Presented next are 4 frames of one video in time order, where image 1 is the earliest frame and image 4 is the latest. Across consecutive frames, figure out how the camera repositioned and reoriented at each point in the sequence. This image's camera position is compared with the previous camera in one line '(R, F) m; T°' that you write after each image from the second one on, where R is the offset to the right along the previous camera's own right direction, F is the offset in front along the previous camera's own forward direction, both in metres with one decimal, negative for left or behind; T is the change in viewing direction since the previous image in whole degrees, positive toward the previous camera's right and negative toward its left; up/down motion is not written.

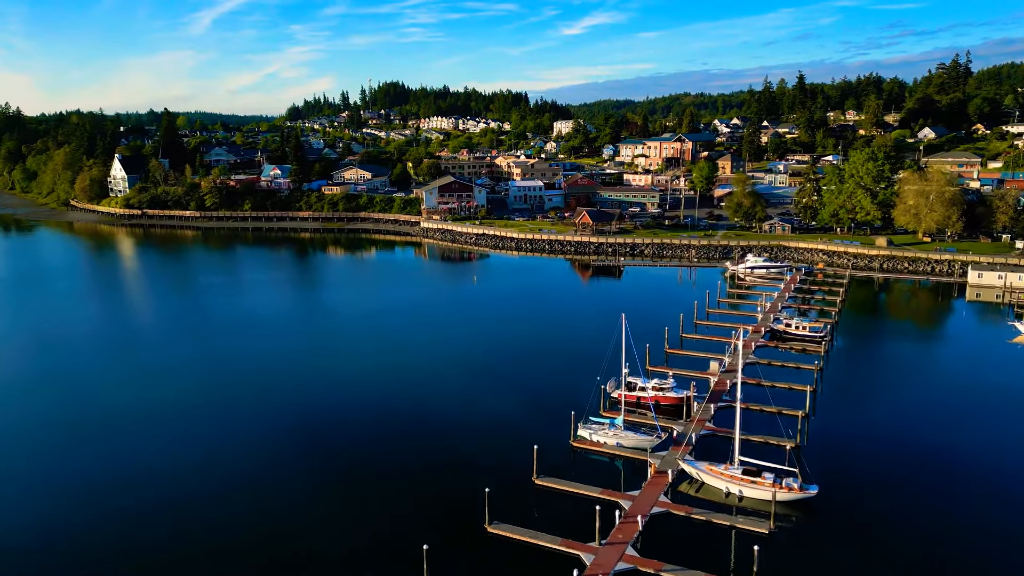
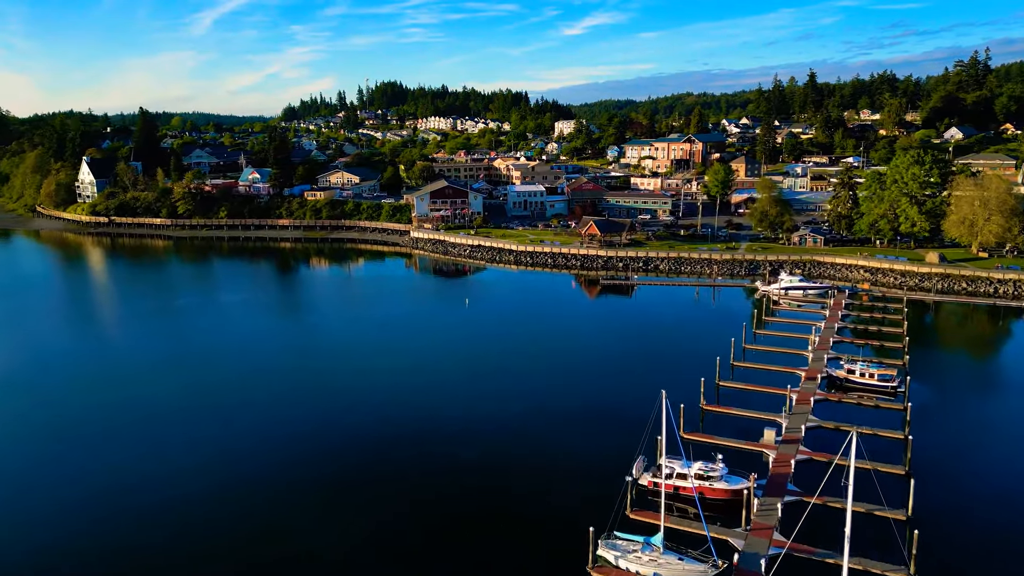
(+0.1, +4.2) m; 0°
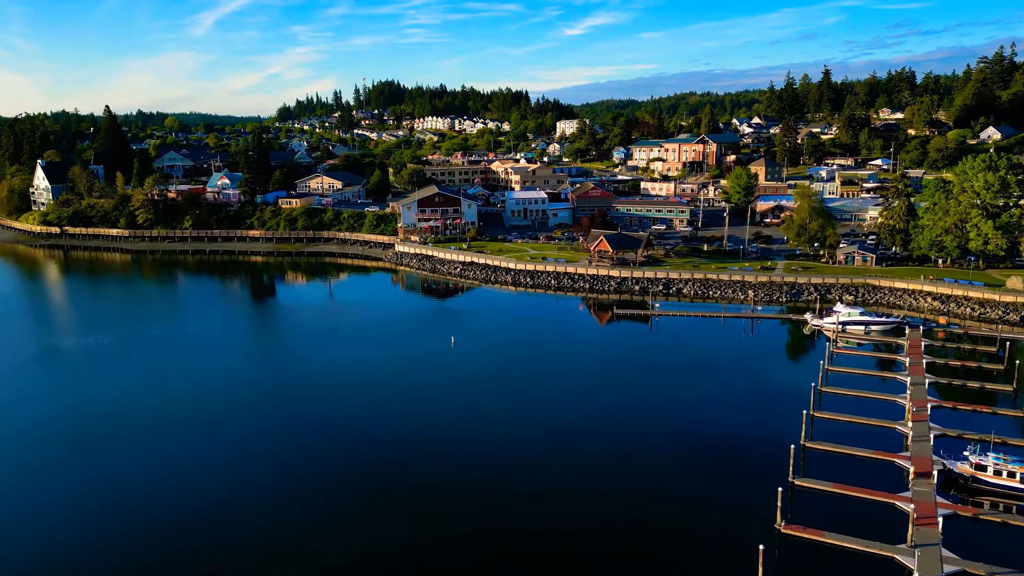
(+0.2, +5.0) m; 0°
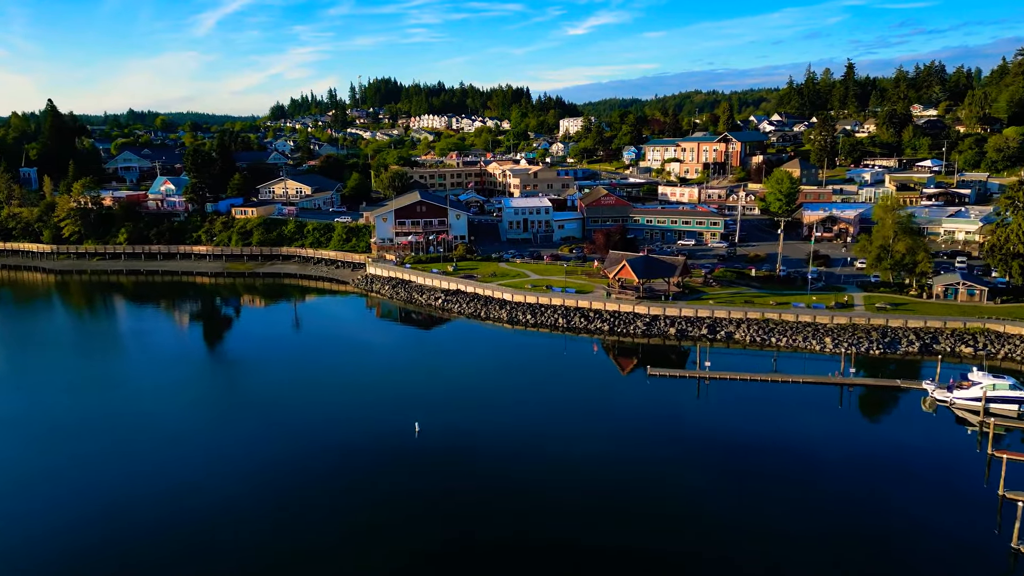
(+0.2, +6.9) m; 0°
